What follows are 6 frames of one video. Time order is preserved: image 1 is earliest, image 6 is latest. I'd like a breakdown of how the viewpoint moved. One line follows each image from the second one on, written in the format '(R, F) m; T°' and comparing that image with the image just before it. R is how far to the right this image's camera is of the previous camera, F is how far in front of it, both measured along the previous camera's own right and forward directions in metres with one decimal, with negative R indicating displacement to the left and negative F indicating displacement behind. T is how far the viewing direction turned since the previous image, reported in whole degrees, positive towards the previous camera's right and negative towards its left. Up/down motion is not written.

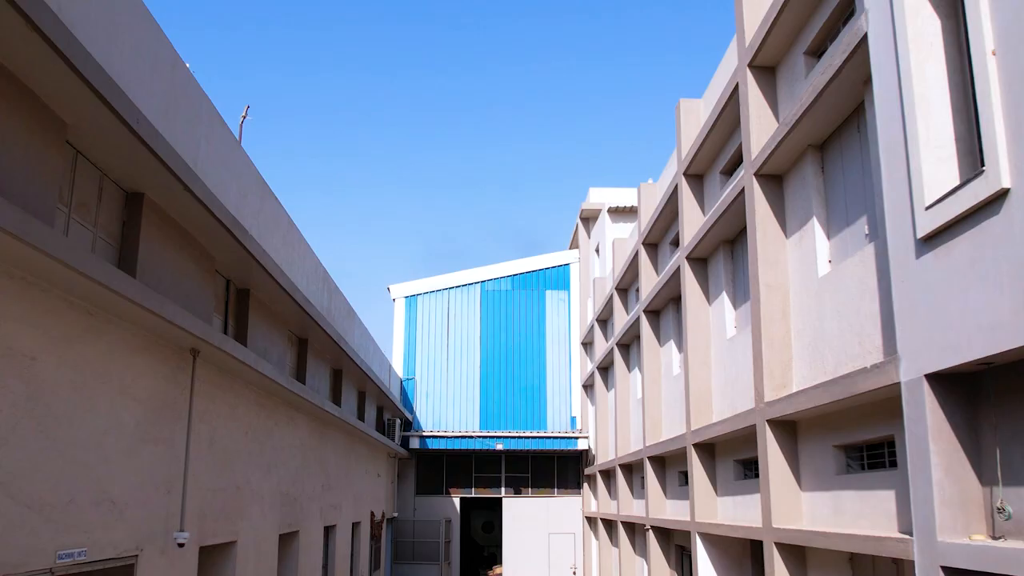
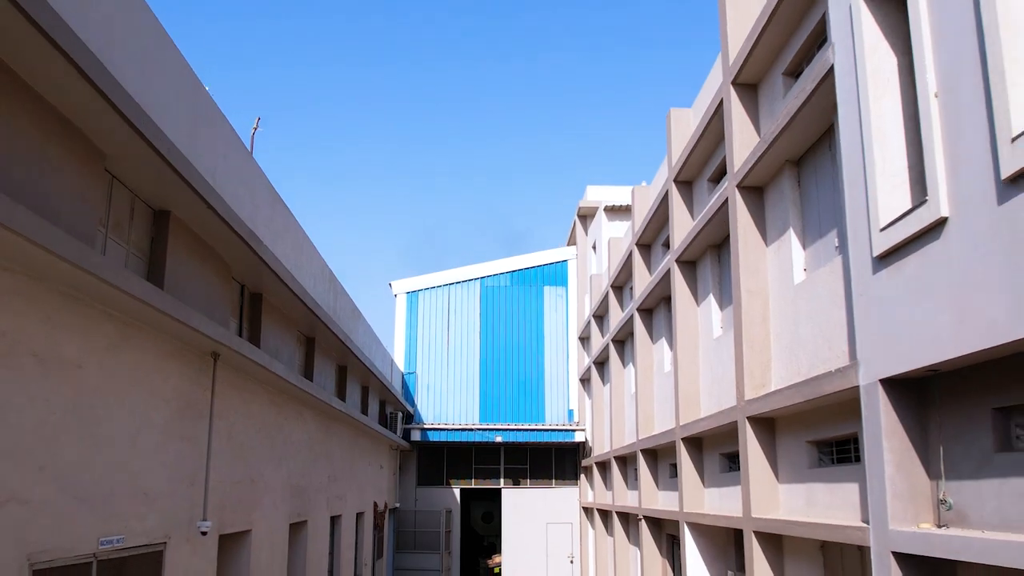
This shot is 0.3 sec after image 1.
(0.0, -0.5) m; 0°
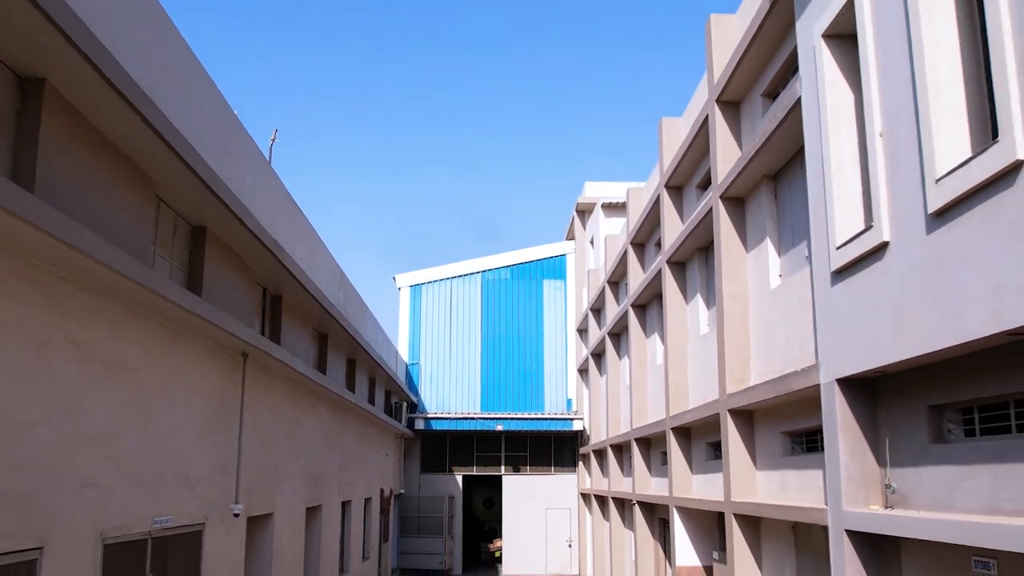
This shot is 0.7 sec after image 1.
(0.0, -0.7) m; 0°
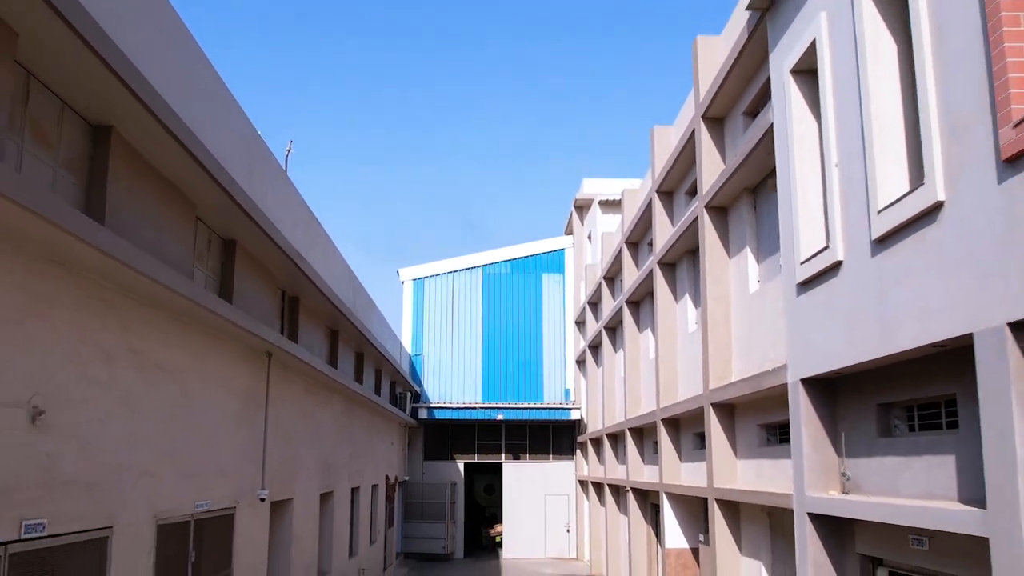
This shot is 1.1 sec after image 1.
(0.0, -0.7) m; 0°
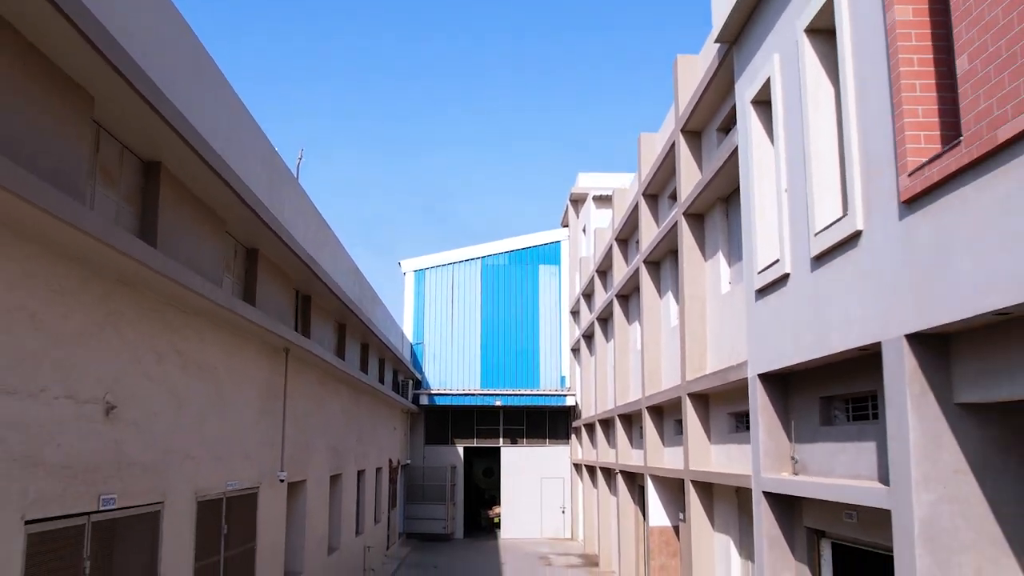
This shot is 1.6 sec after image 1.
(+0.1, -0.9) m; 0°
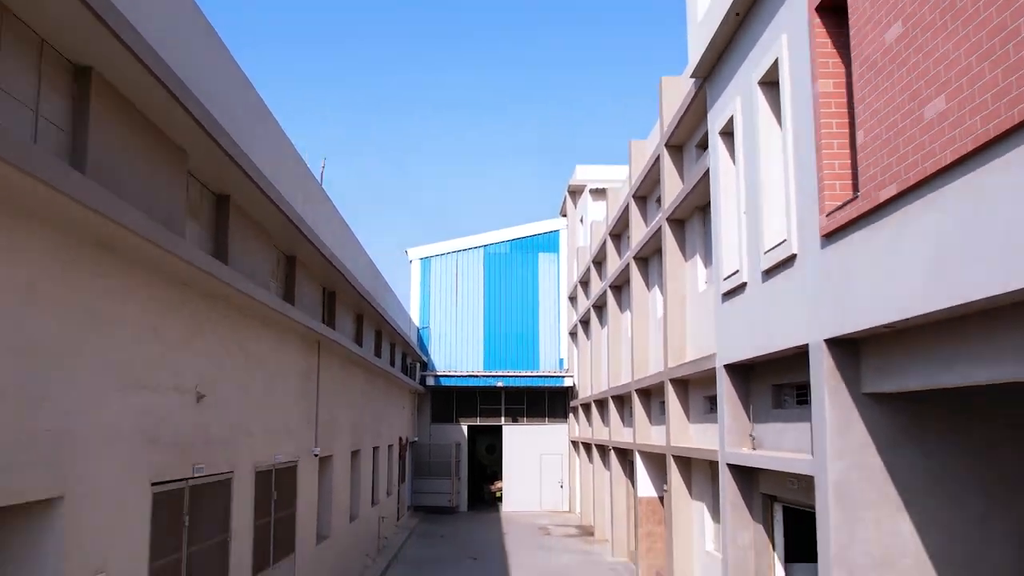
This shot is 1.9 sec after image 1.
(0.0, -1.4) m; 0°
